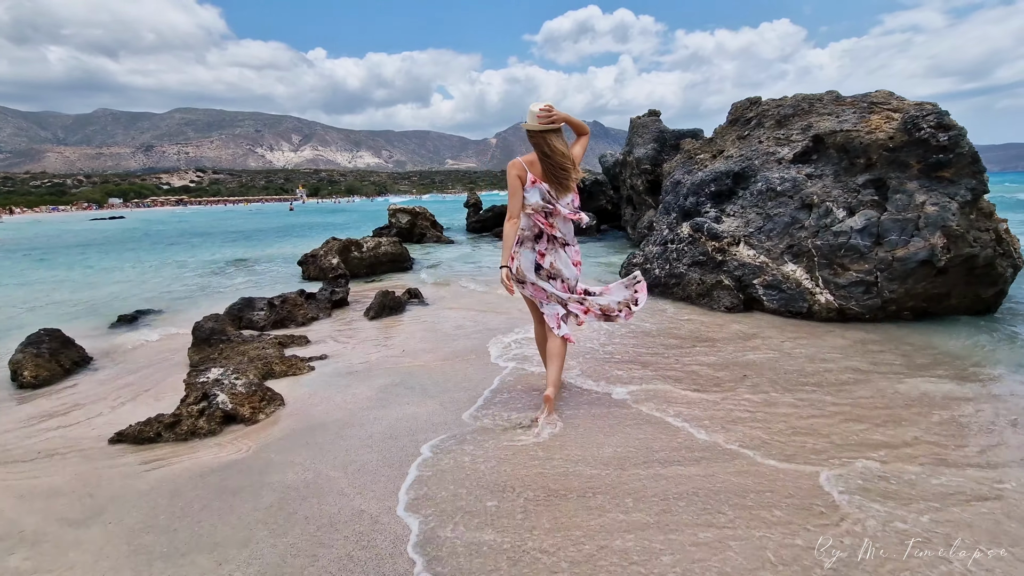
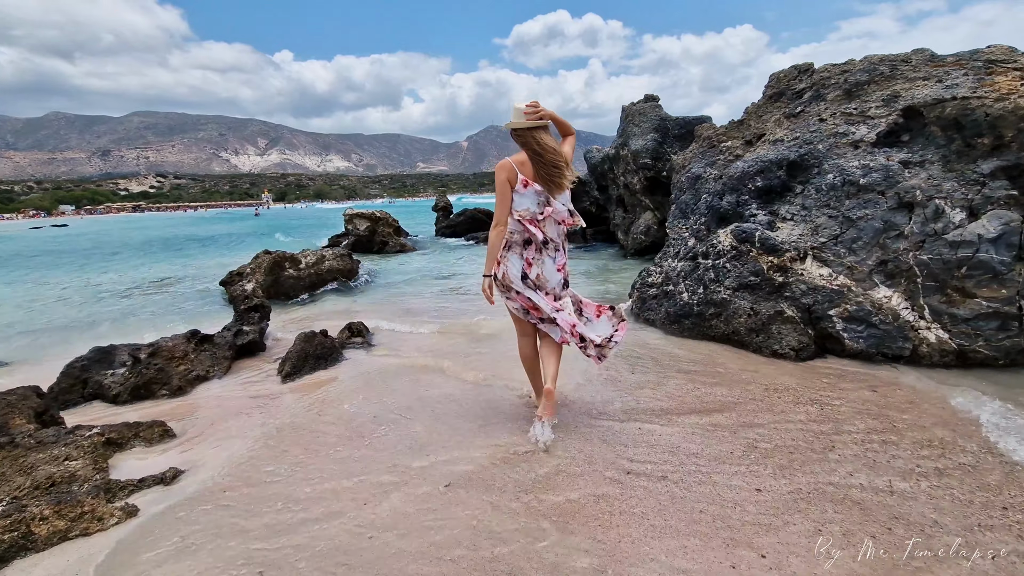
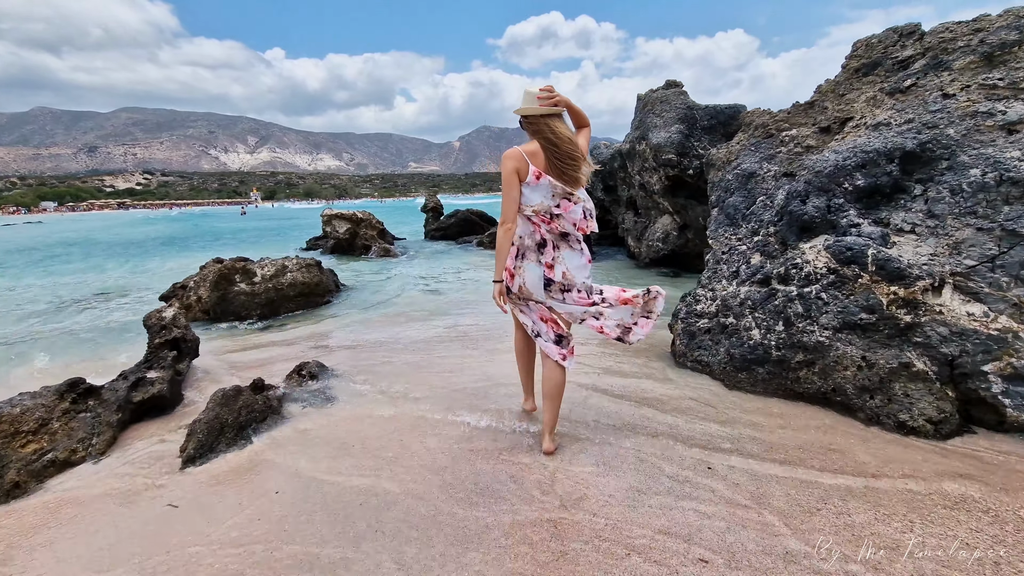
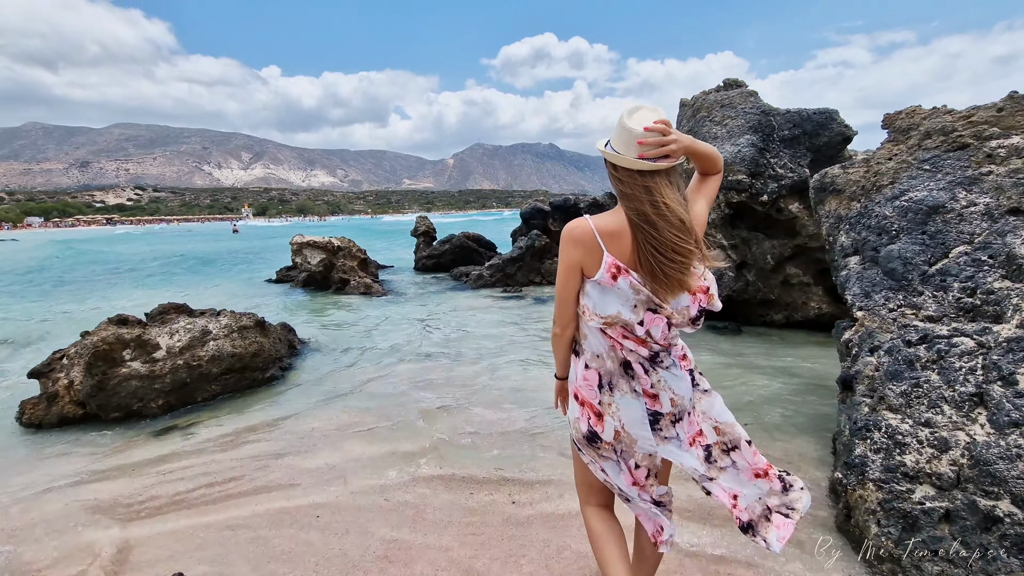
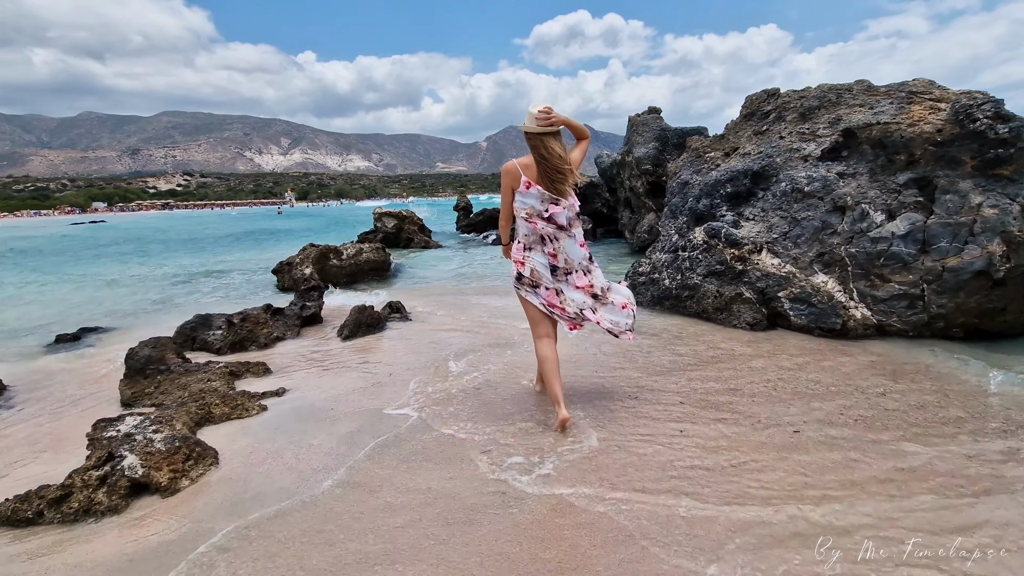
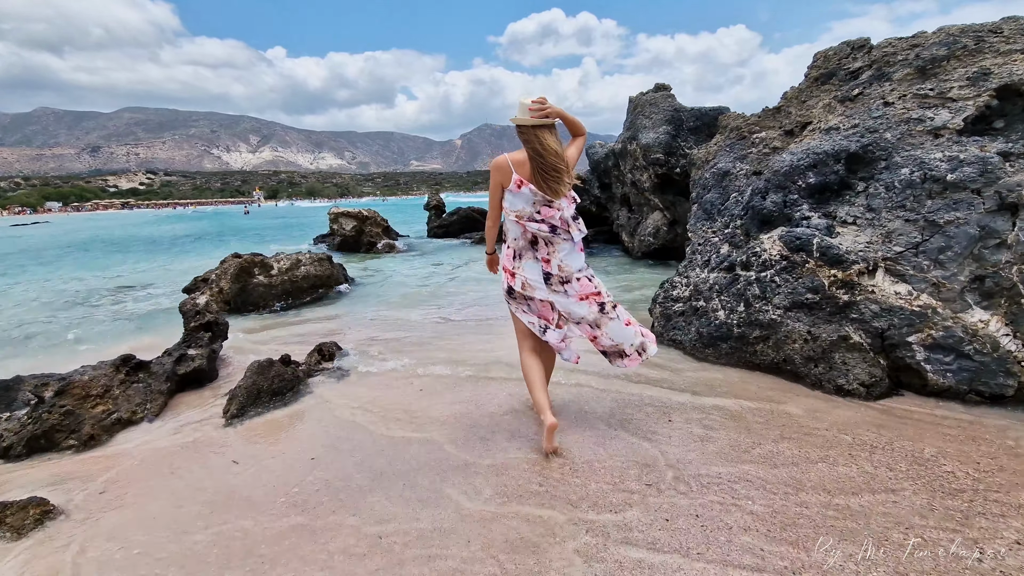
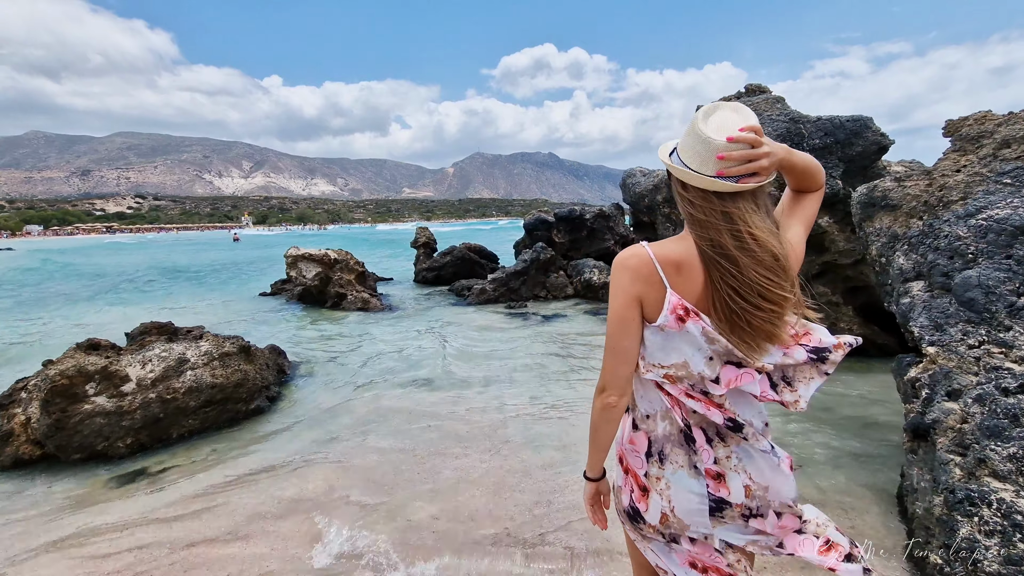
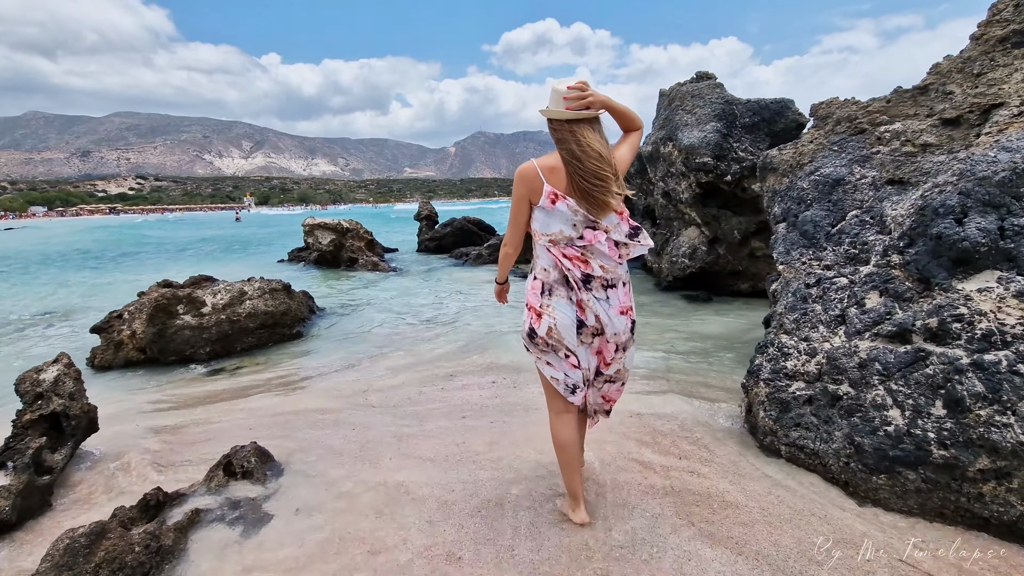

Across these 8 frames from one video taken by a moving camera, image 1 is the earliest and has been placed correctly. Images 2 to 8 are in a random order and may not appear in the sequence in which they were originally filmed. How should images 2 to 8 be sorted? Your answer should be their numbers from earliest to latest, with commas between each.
5, 2, 6, 3, 8, 4, 7
